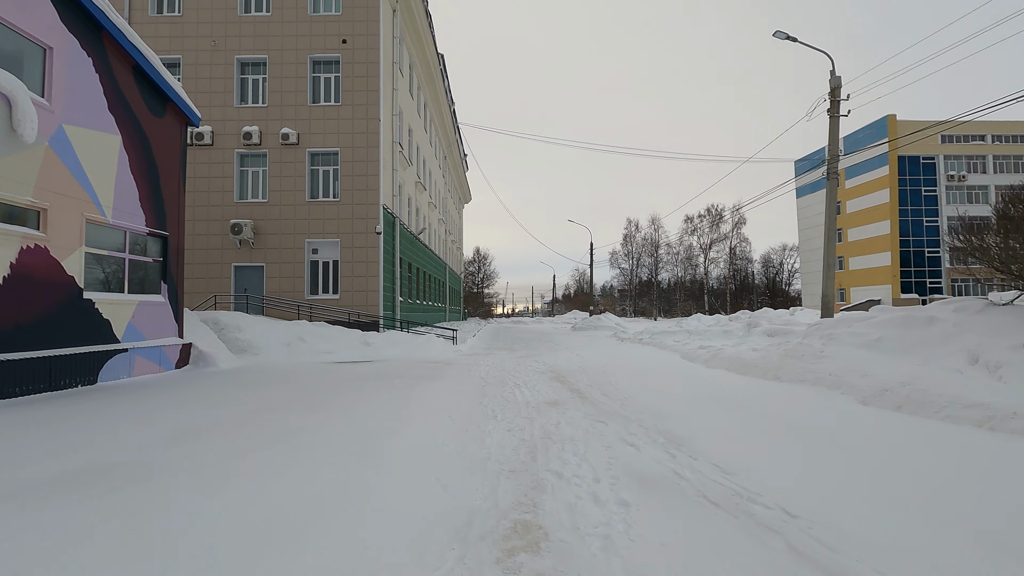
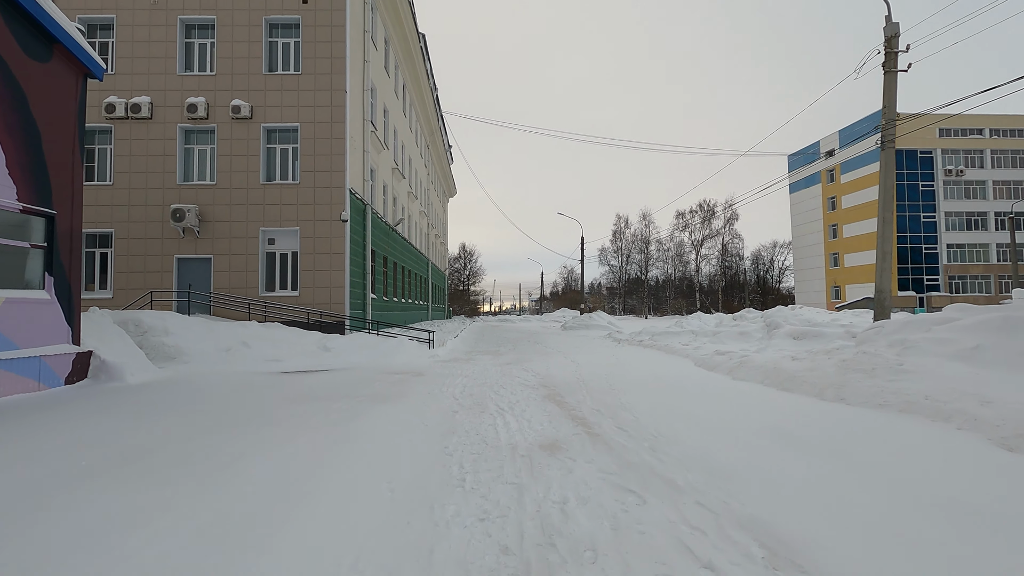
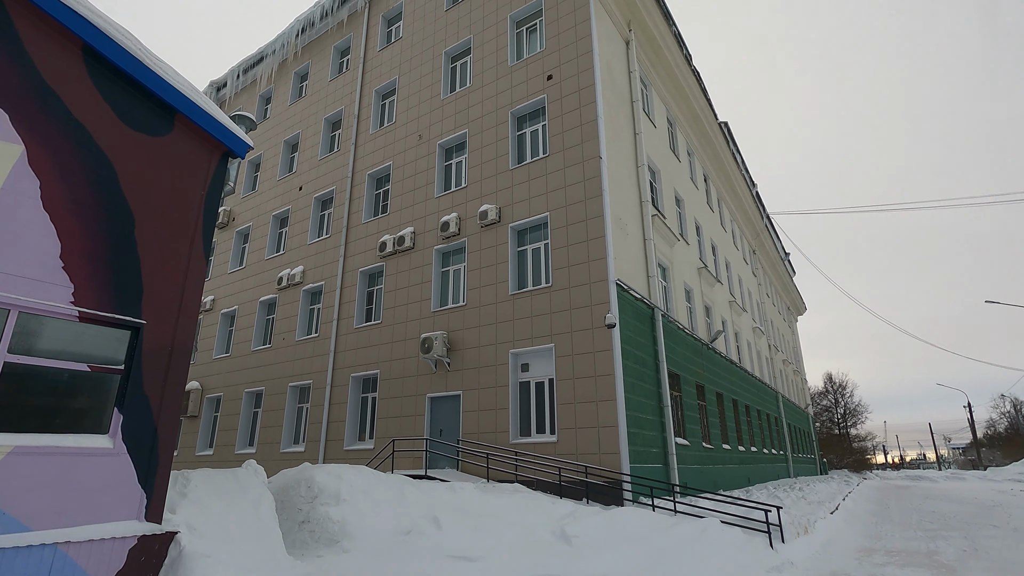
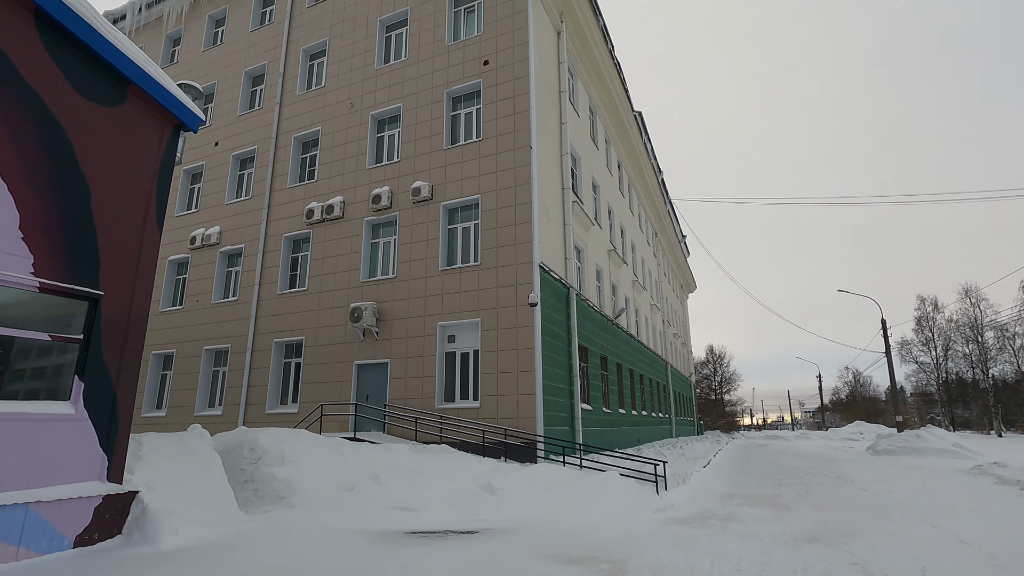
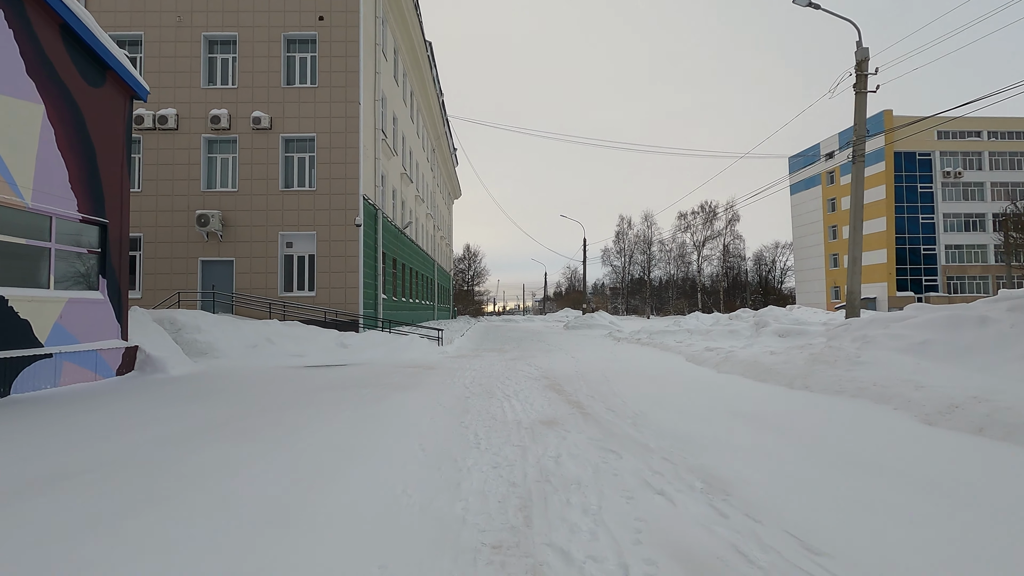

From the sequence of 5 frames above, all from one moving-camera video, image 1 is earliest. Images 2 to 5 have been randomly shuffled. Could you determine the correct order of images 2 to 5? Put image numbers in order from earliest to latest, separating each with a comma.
5, 2, 4, 3
